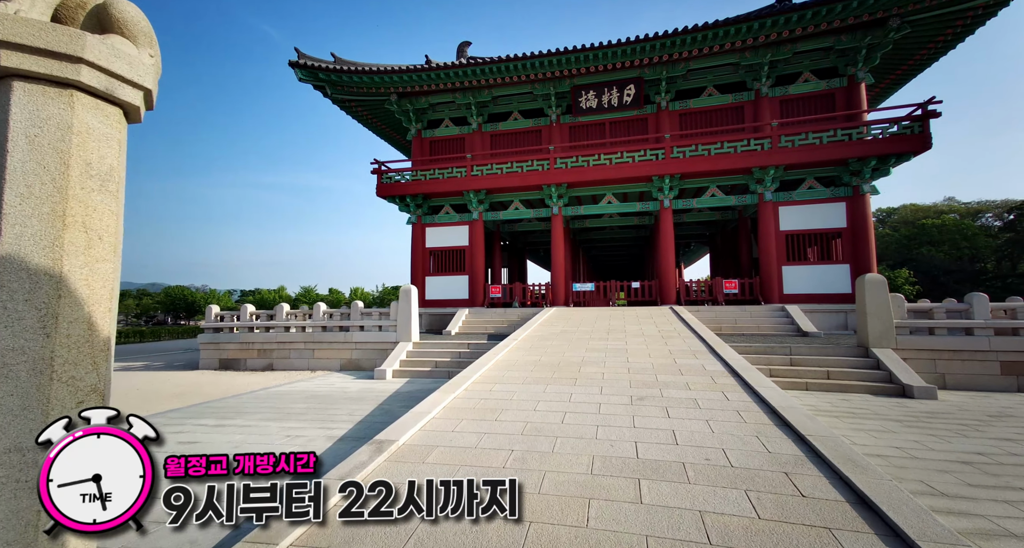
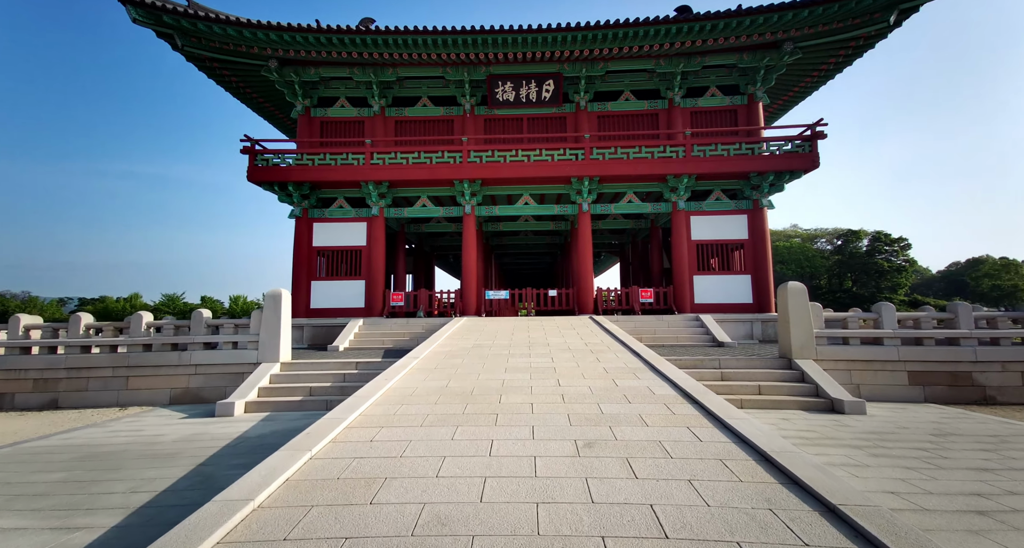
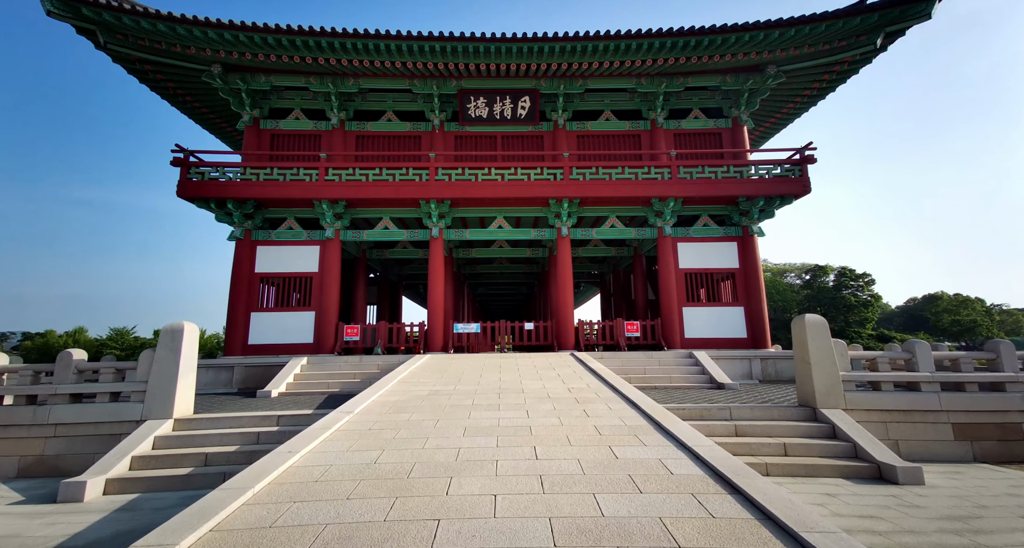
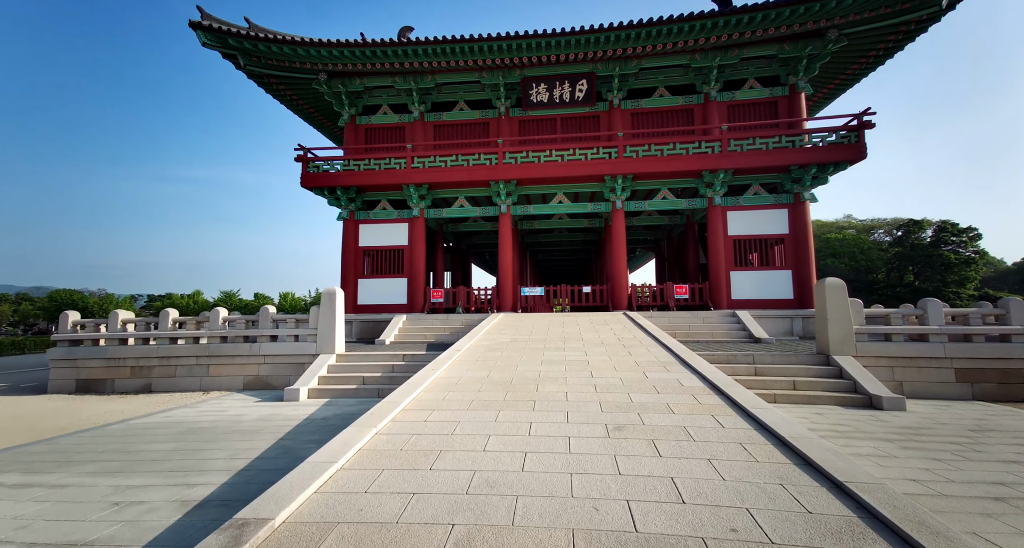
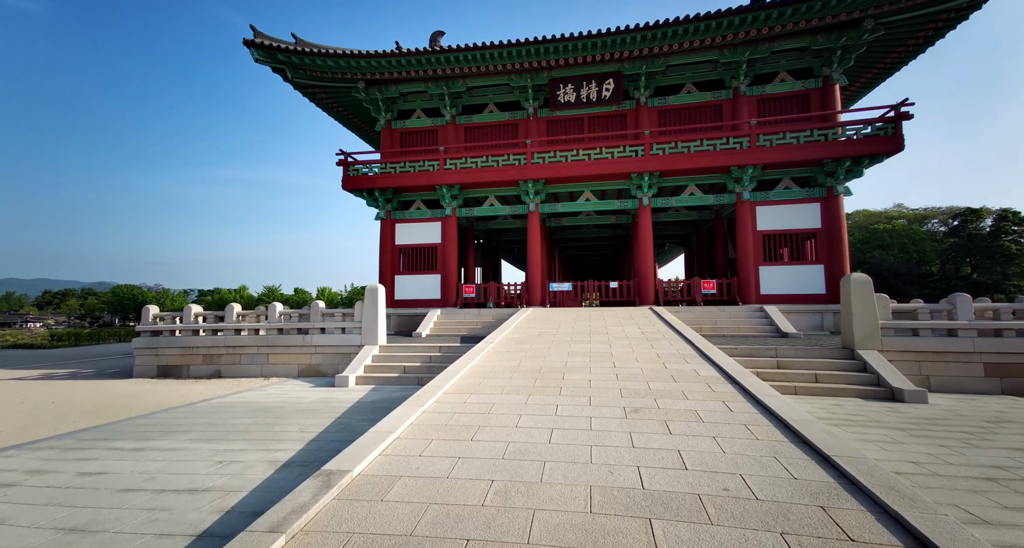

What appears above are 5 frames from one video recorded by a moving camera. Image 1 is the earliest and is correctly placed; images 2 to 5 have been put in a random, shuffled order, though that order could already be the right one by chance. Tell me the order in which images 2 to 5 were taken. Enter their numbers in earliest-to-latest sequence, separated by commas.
5, 4, 2, 3
